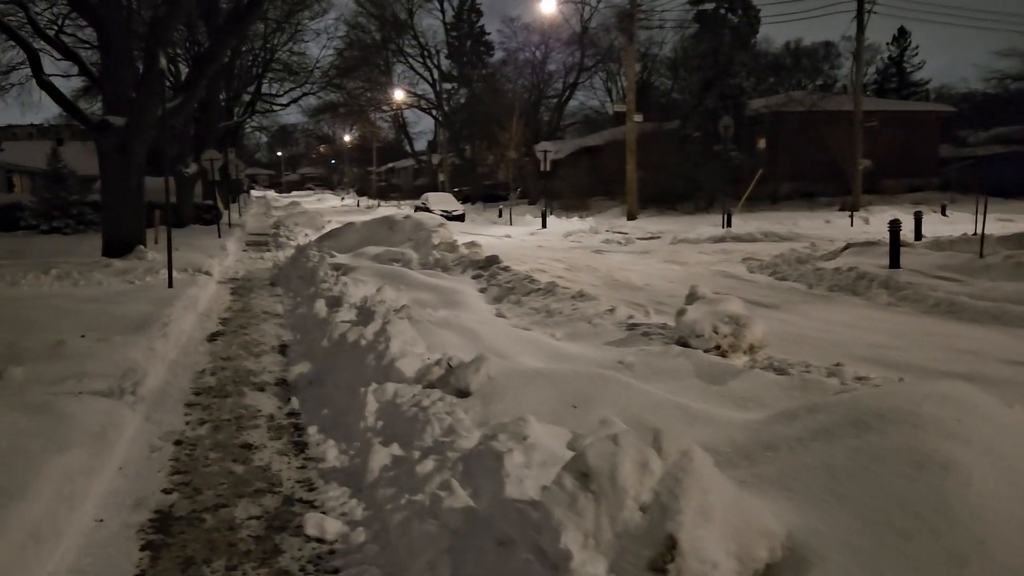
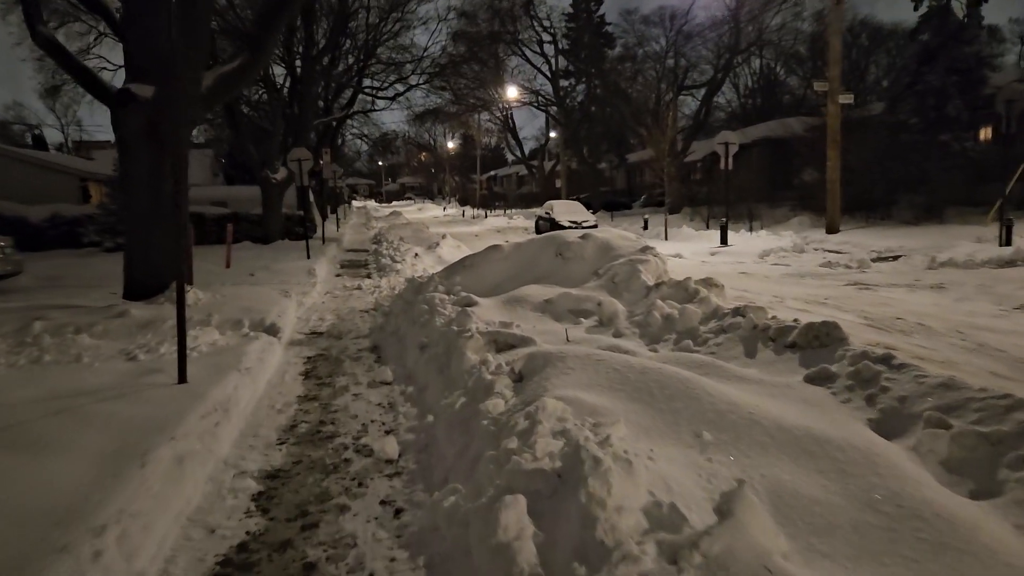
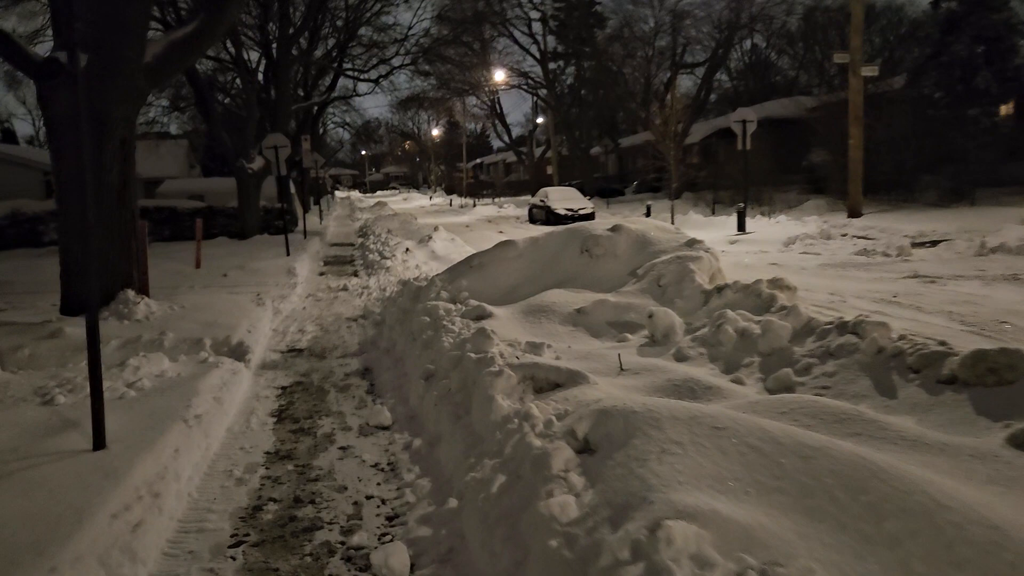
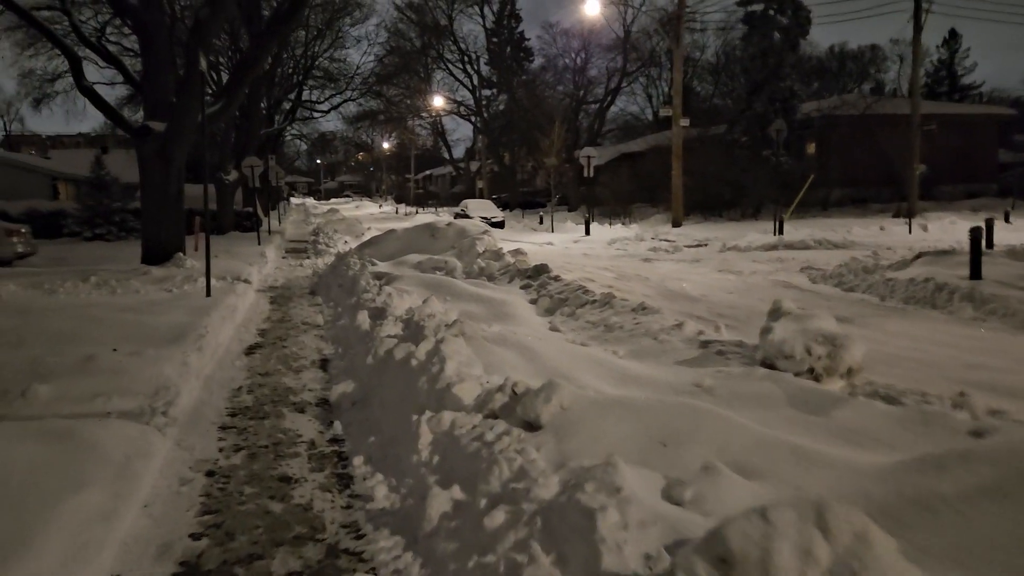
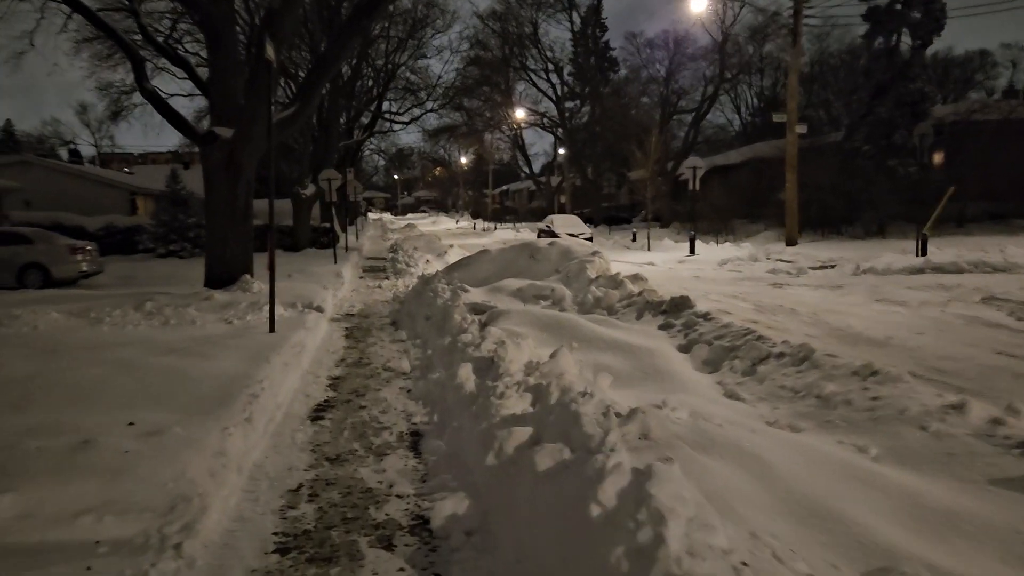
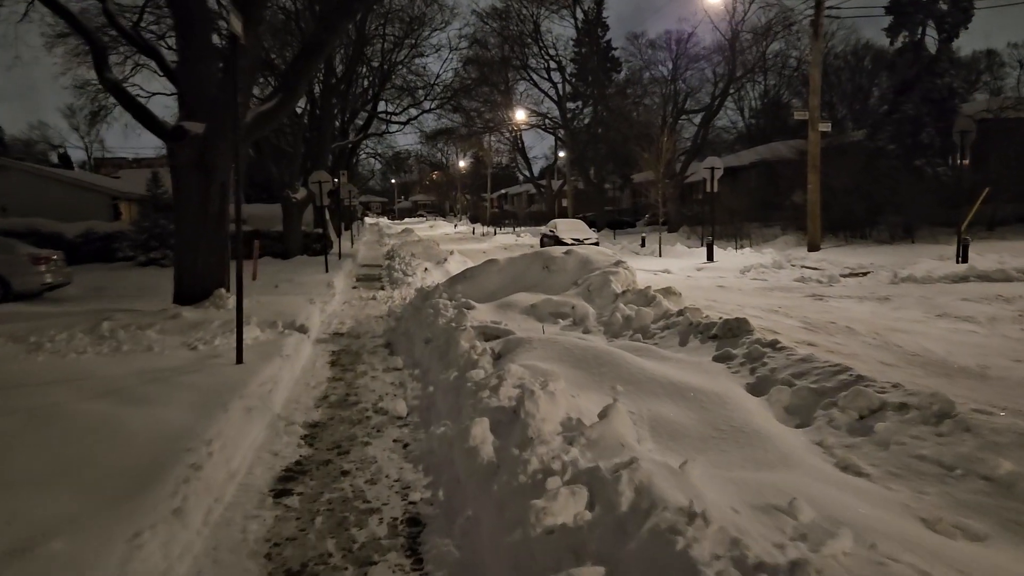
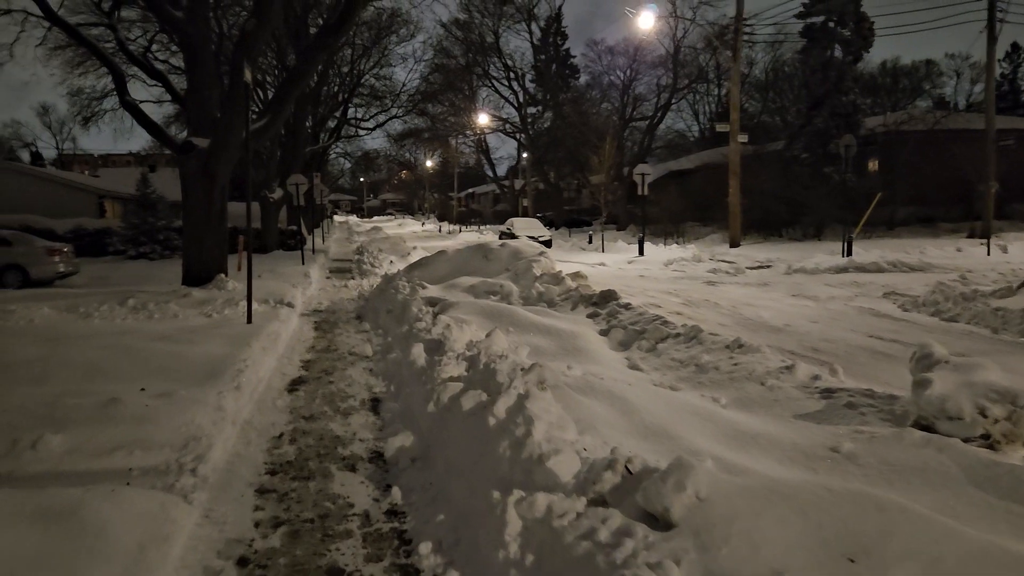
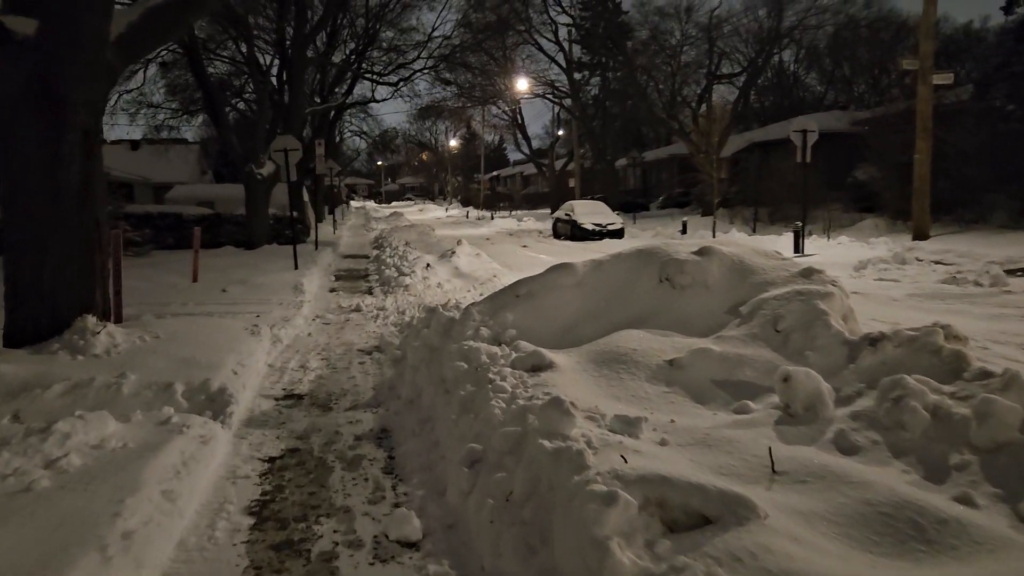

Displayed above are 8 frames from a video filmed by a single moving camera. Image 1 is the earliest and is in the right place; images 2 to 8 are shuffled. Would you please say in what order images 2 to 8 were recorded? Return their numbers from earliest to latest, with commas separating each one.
4, 7, 5, 6, 2, 3, 8
